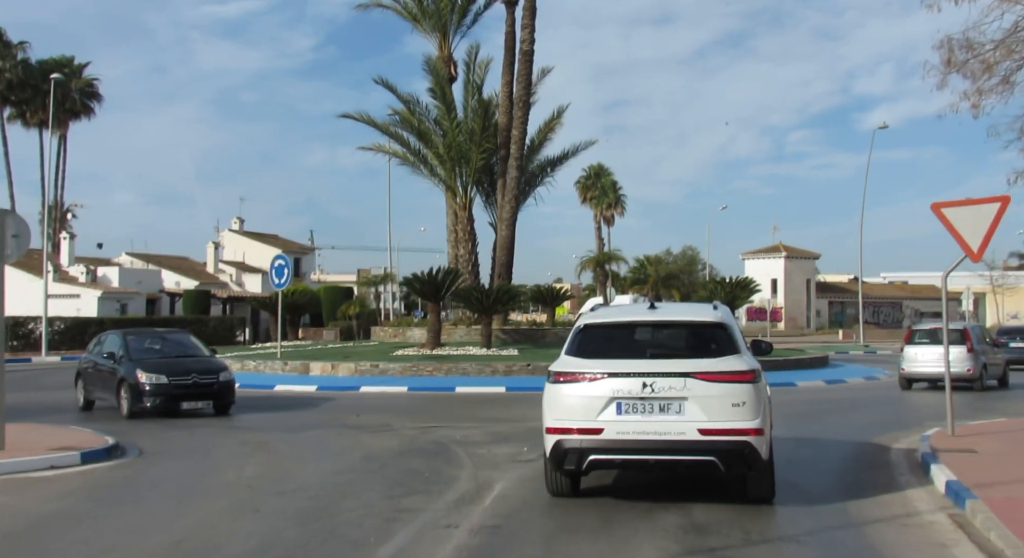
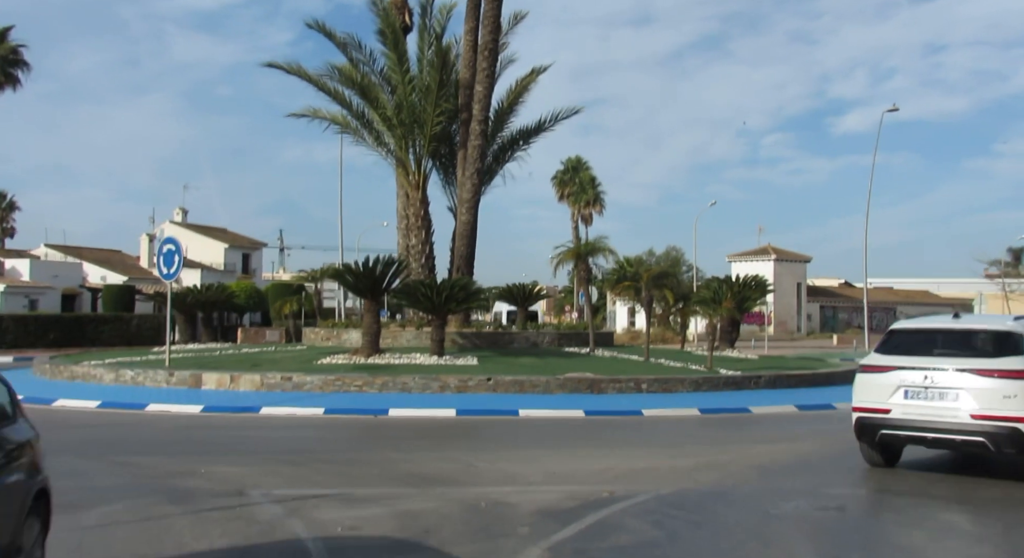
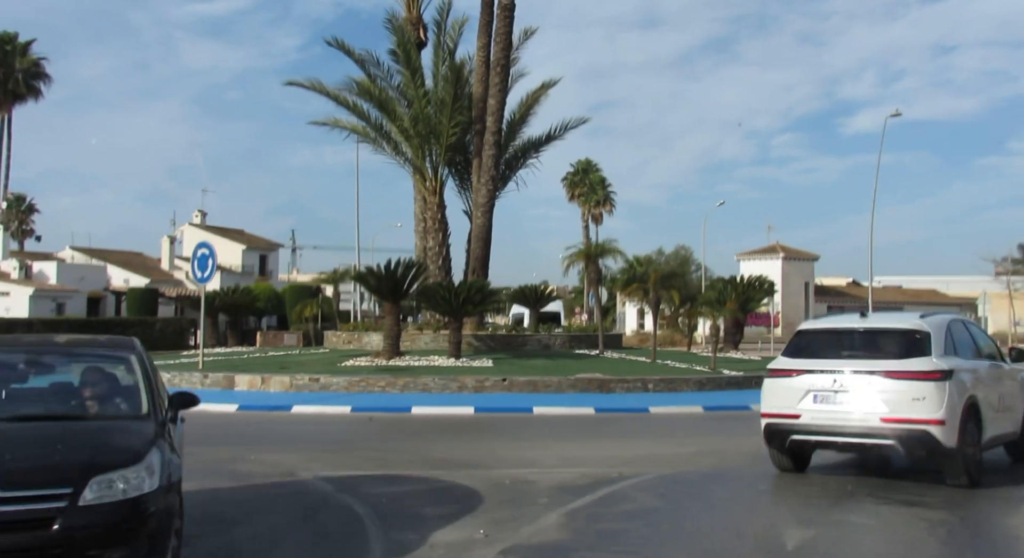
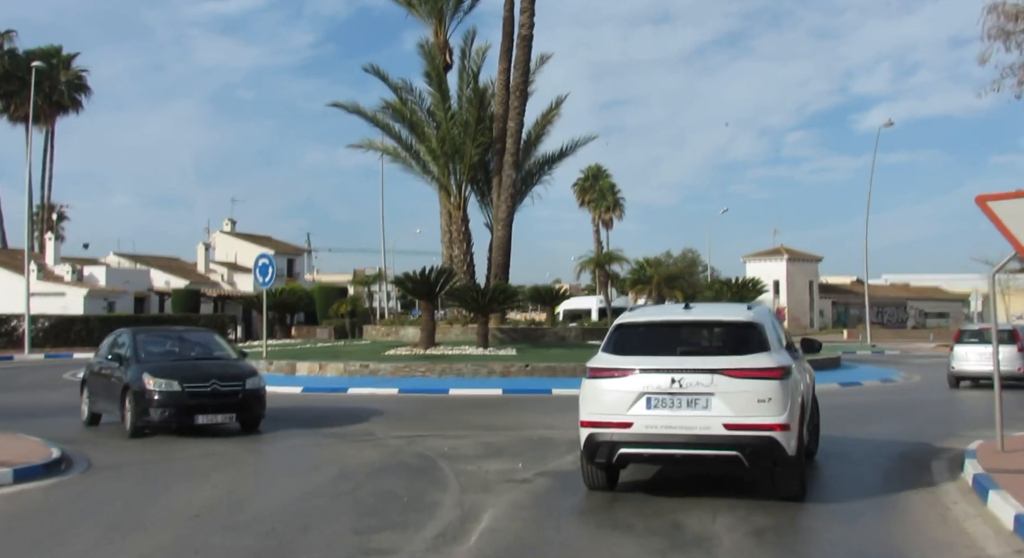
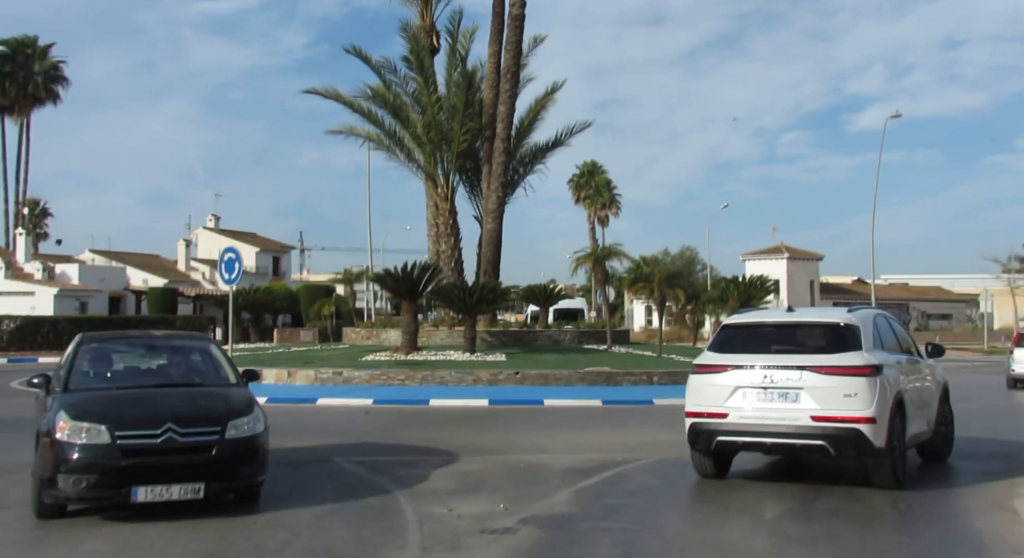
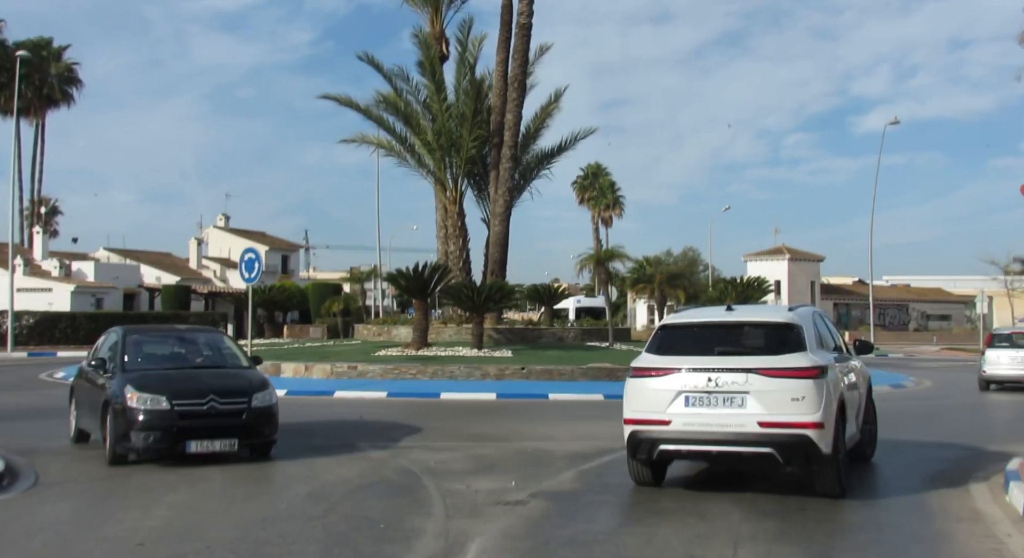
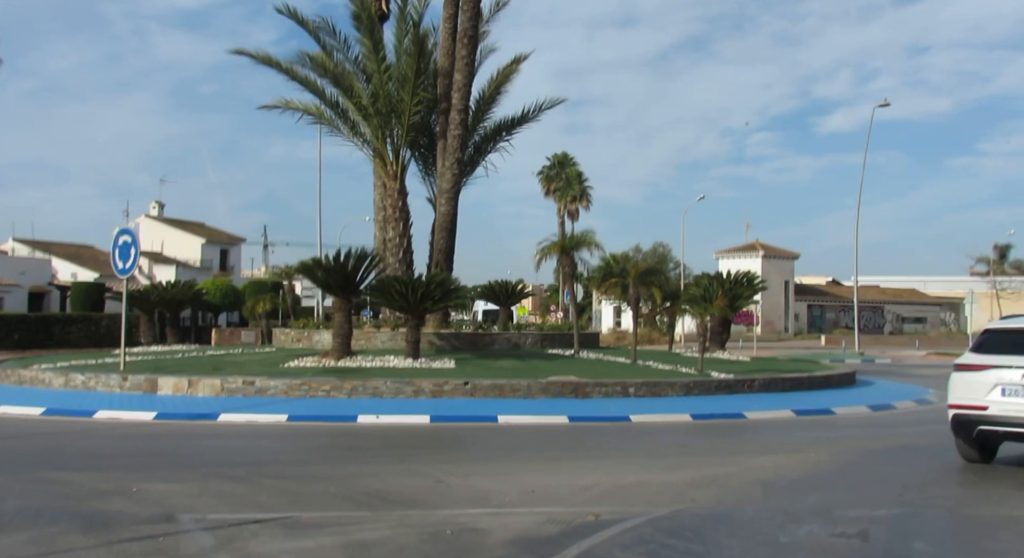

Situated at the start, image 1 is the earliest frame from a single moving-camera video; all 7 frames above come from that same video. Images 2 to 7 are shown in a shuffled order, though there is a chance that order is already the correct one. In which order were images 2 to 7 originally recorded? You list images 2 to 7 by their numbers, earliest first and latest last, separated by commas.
4, 6, 5, 3, 2, 7
